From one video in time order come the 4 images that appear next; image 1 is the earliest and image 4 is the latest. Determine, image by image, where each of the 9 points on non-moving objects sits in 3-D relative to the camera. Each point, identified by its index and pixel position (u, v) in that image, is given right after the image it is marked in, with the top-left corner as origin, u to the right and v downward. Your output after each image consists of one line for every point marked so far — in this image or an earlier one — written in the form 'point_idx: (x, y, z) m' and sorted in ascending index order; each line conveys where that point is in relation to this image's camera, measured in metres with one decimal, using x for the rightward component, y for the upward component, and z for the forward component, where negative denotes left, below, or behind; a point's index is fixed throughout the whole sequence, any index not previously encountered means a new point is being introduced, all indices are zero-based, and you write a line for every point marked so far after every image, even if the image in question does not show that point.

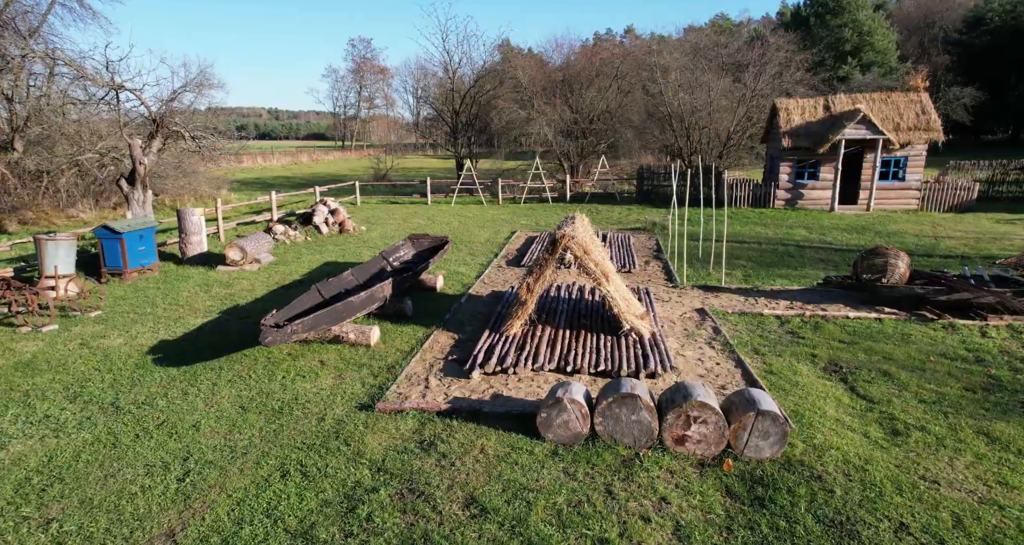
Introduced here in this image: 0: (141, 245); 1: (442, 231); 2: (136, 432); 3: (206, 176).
0: (-6.4, +0.5, +9.4) m
1: (-2.0, +1.1, +15.3) m
2: (-3.0, -1.3, +4.4) m
3: (-11.1, +3.5, +19.8) m
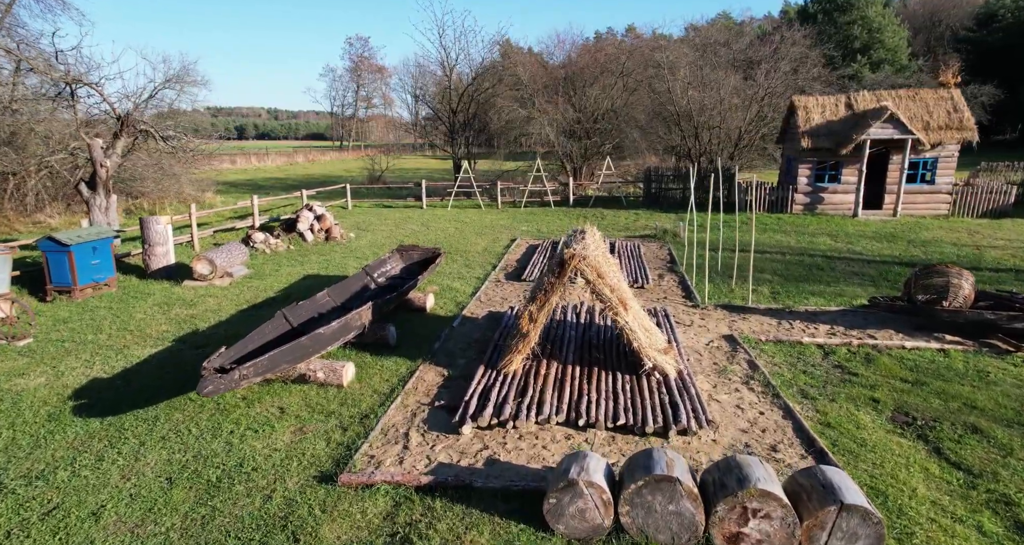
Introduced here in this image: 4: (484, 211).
0: (-6.4, +0.2, +8.3) m
1: (-2.0, +0.8, +14.3) m
2: (-3.0, -1.5, +3.3) m
3: (-11.1, +3.2, +18.7) m
4: (-1.0, +2.1, +18.6) m
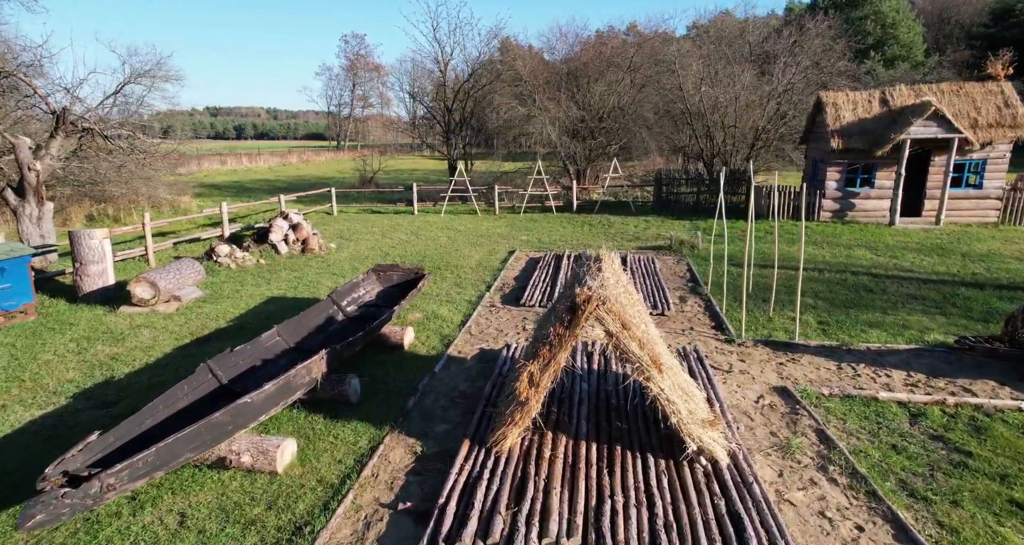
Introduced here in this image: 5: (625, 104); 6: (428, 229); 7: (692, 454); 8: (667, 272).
0: (-6.4, -0.1, +6.9) m
1: (-2.0, +0.5, +12.8) m
2: (-3.1, -1.9, +1.9) m
3: (-11.1, +2.9, +17.3) m
4: (-1.0, +1.7, +17.2) m
5: (+4.1, +6.0, +19.6) m
6: (-2.4, +1.2, +15.4) m
7: (+1.3, -1.3, +3.9) m
8: (+2.9, 0.0, +10.3) m
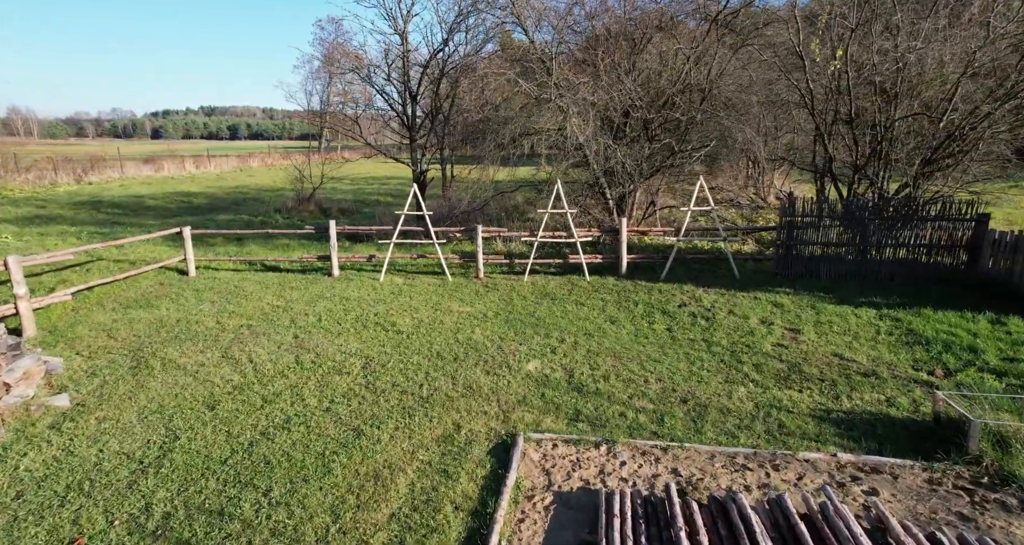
0: (-6.5, -2.0, -1.2) m
1: (-2.1, -1.4, +4.8) m
2: (-3.1, -3.8, -6.2) m
3: (-11.2, +0.9, +9.2) m
4: (-1.1, -0.2, +9.1) m
5: (+4.0, +4.1, +11.5) m
6: (-2.4, -0.7, +7.3) m
7: (+1.2, -3.2, -4.2) m
8: (+2.9, -1.9, +2.3) m
